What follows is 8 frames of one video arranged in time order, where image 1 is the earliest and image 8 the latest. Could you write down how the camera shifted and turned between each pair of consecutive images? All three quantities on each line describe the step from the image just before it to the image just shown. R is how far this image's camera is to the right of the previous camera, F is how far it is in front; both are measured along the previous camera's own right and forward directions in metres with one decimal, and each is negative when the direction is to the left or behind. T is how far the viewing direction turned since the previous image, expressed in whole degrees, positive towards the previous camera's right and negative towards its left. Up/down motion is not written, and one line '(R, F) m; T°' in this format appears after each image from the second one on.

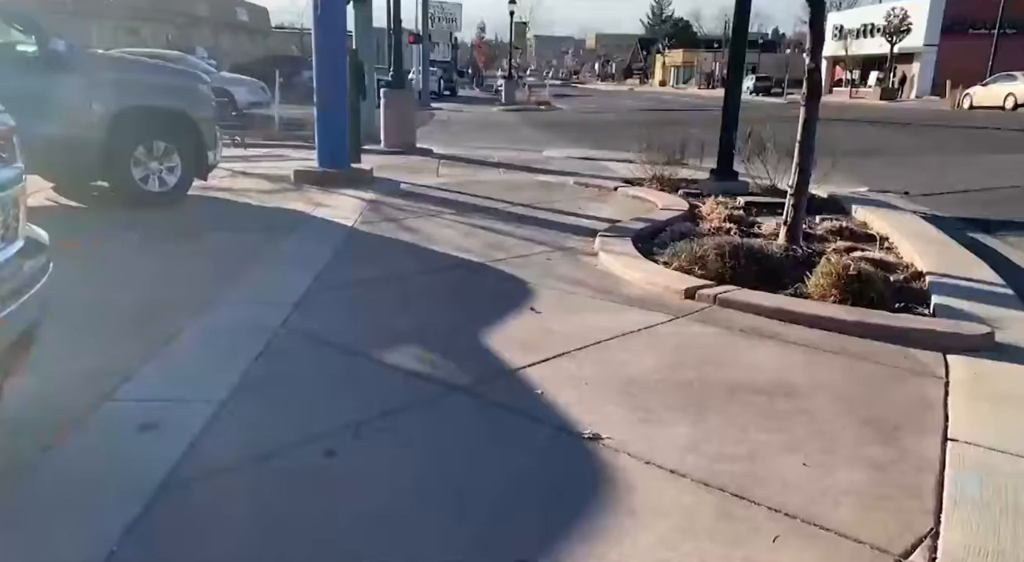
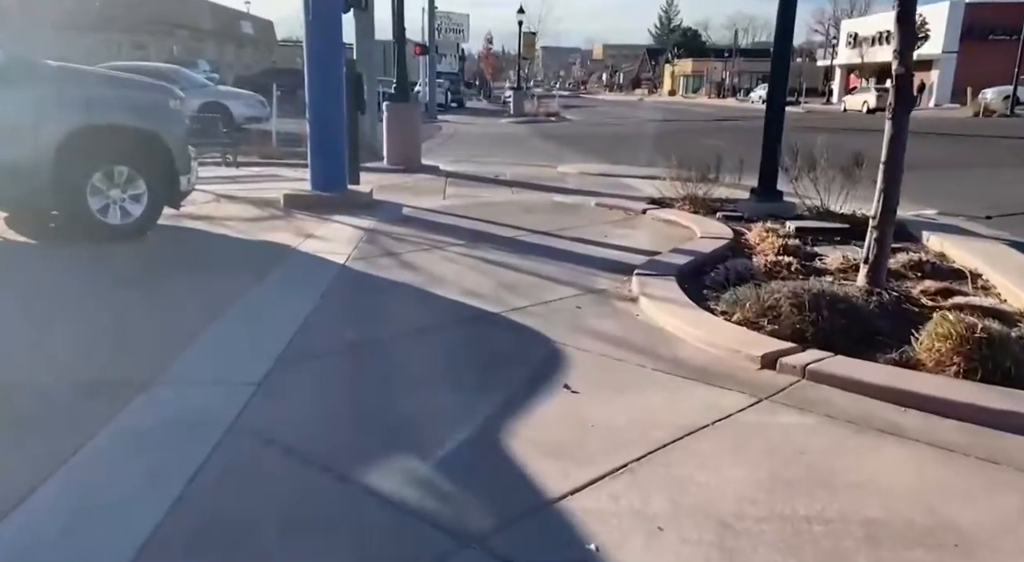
(-0.1, +1.1) m; -1°
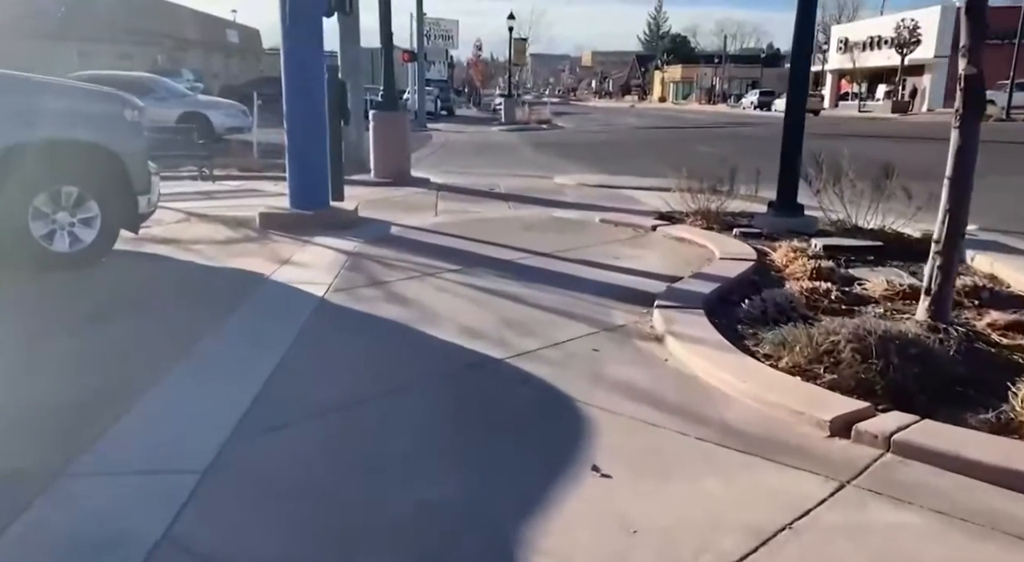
(-0.1, +0.8) m; +1°
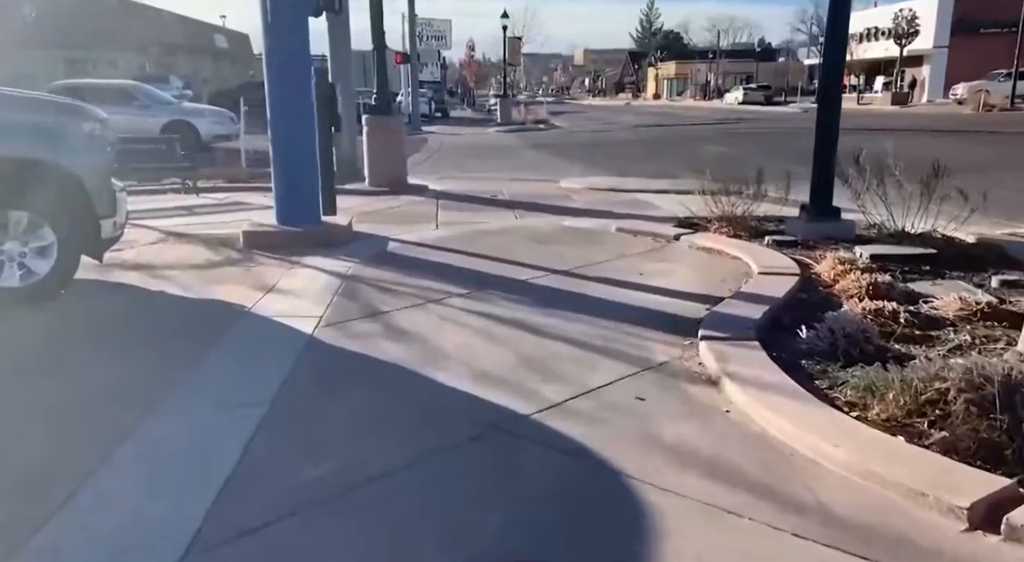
(-0.1, +0.8) m; 0°
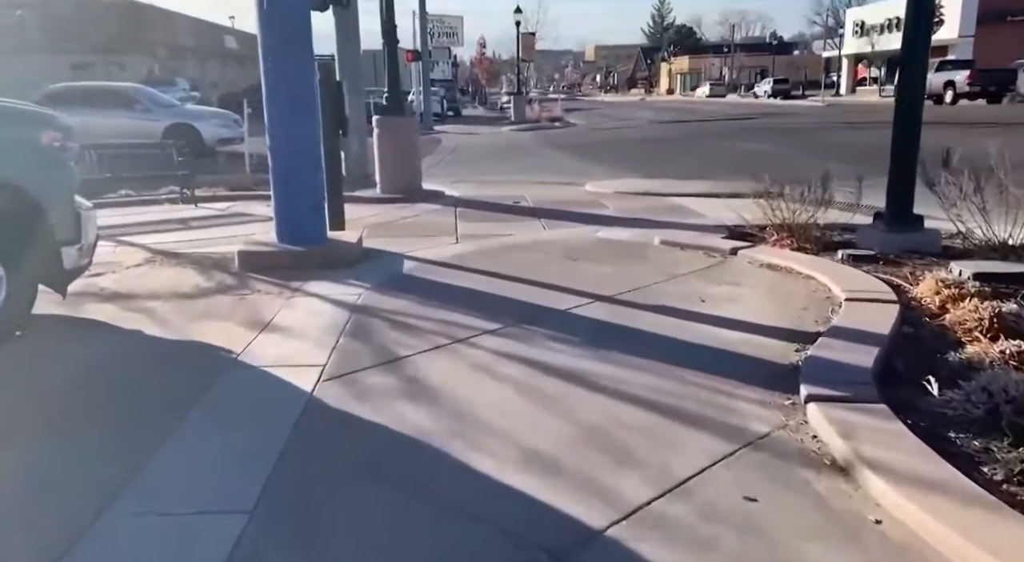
(-0.2, +1.0) m; -1°
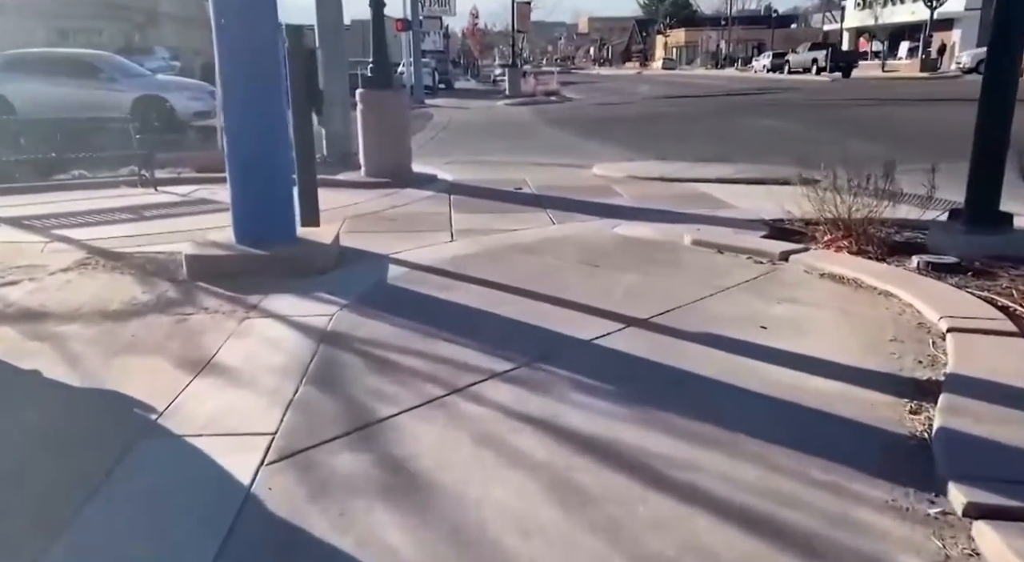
(-0.1, +1.2) m; +1°
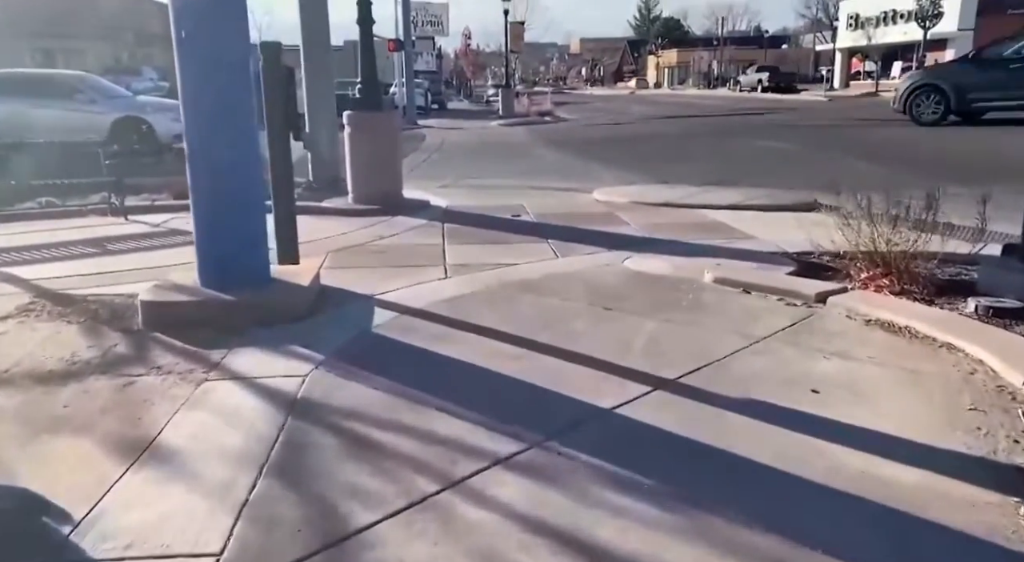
(-0.1, +0.7) m; +1°
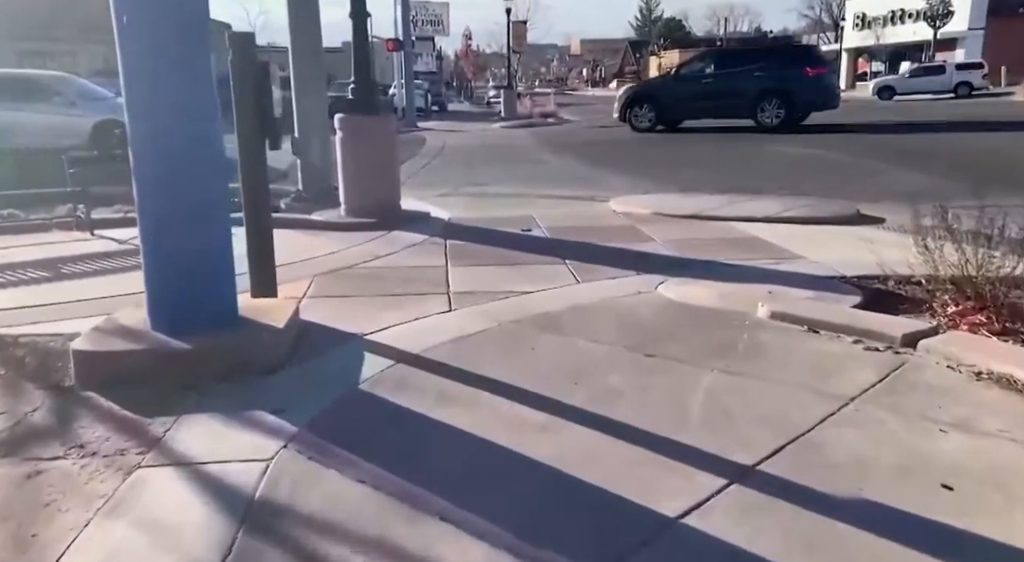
(-0.1, +0.9) m; 0°
